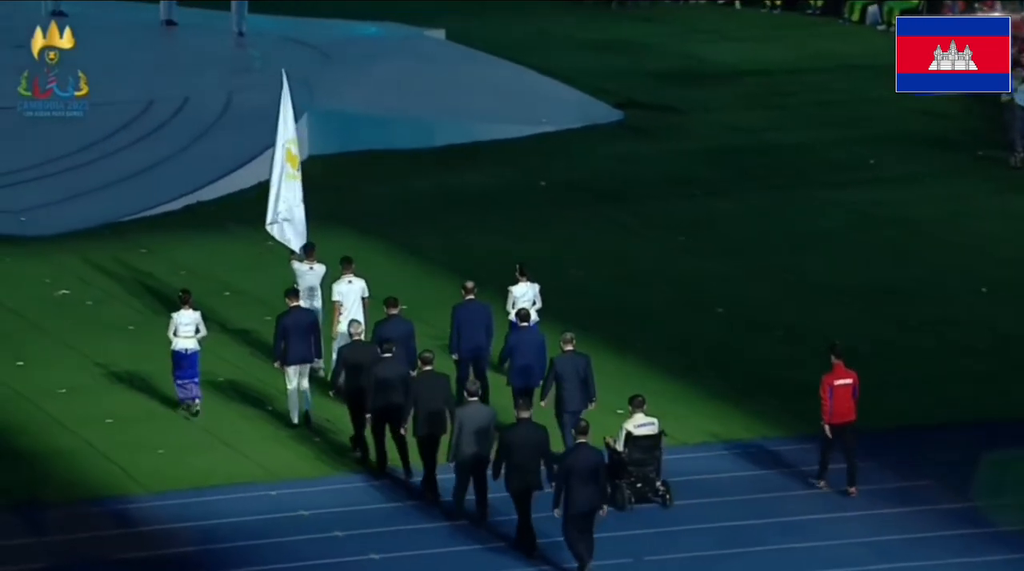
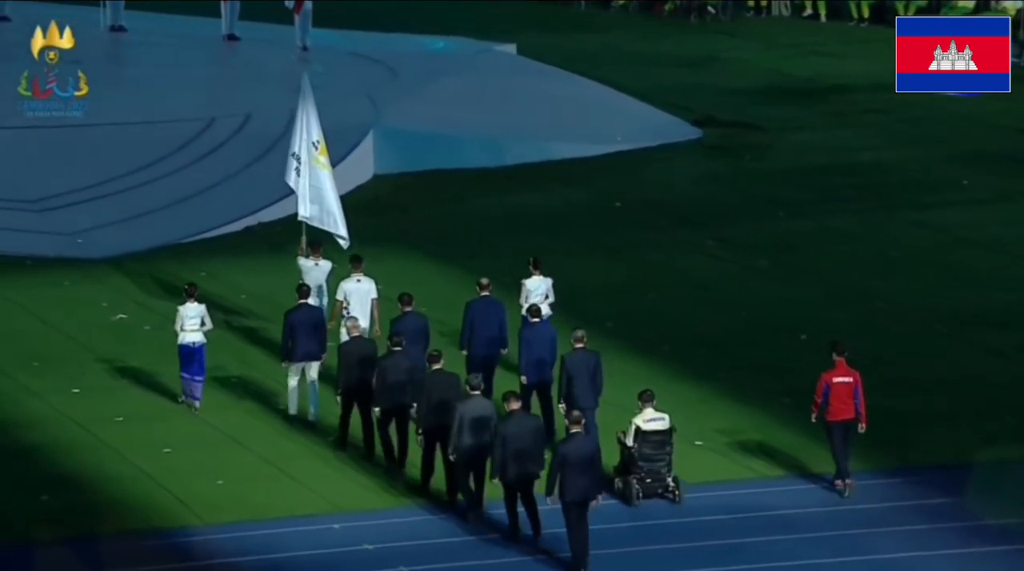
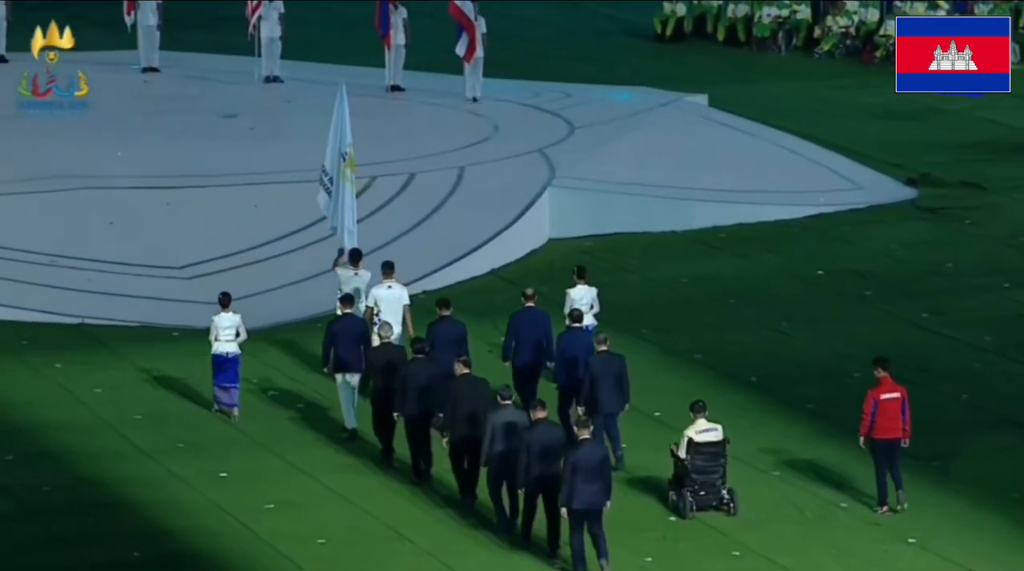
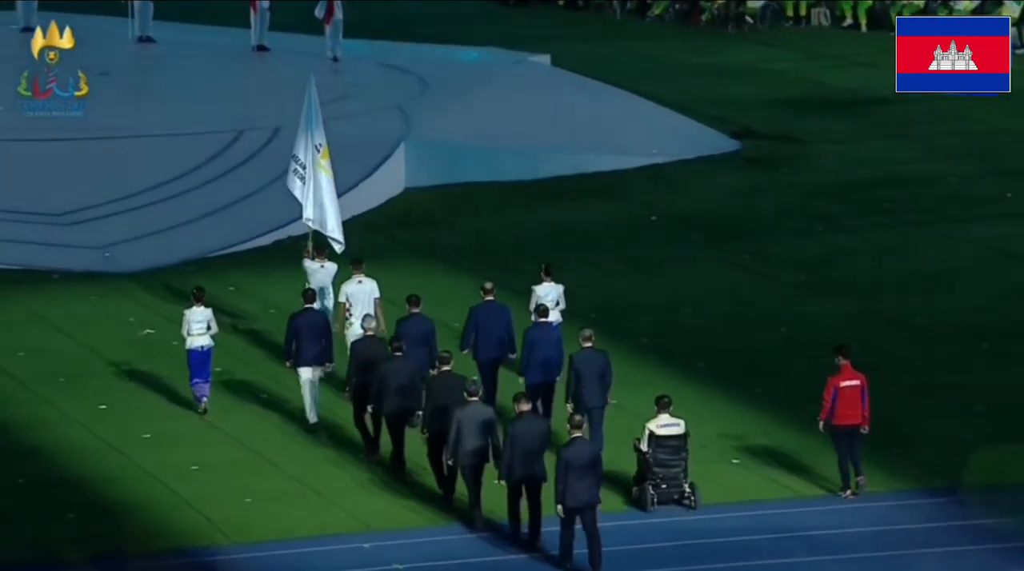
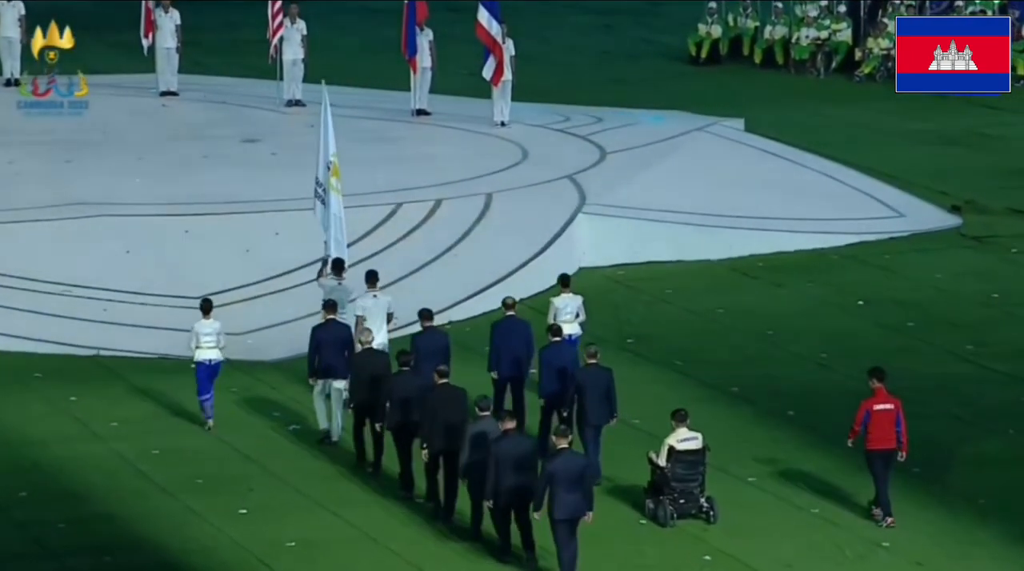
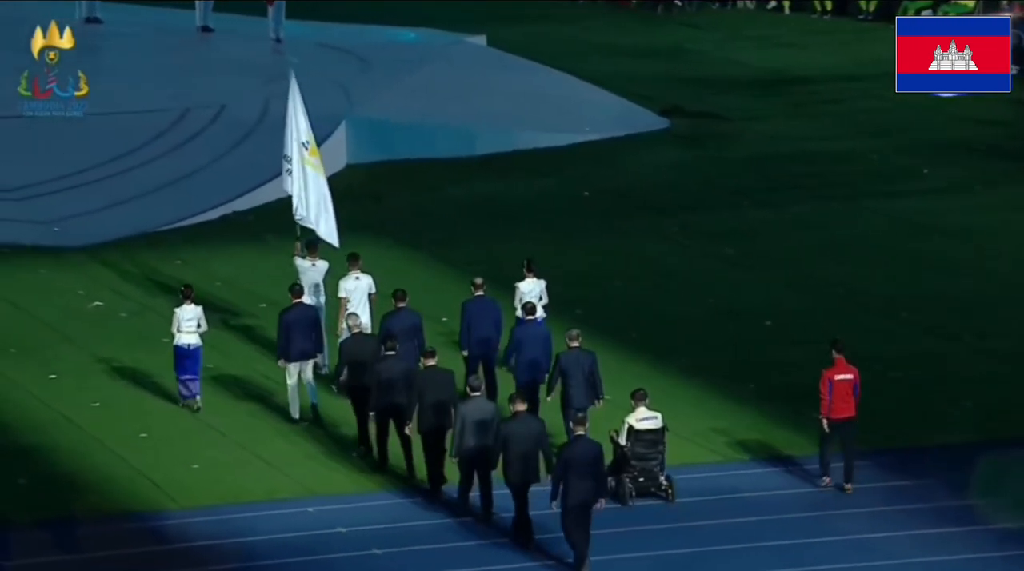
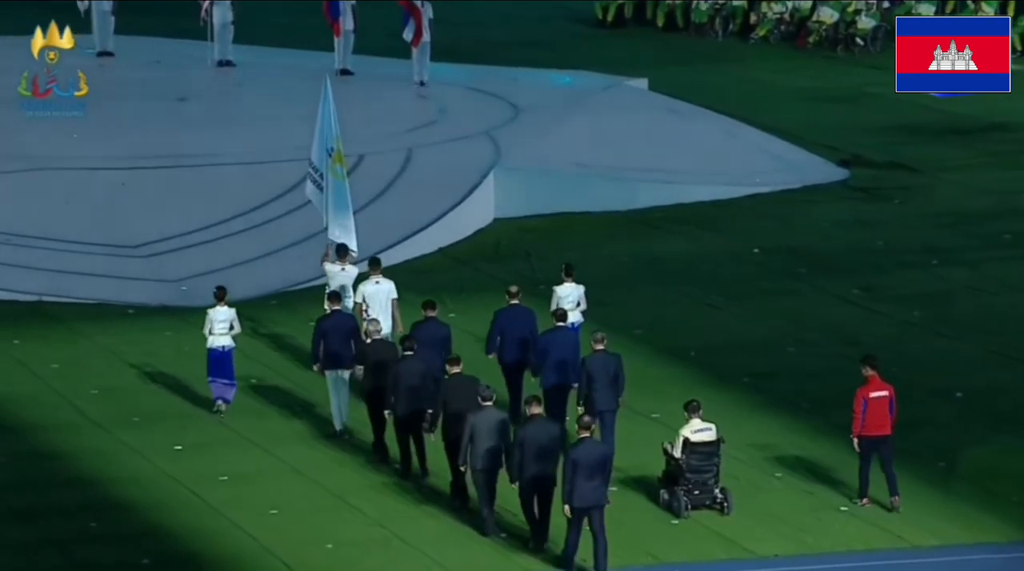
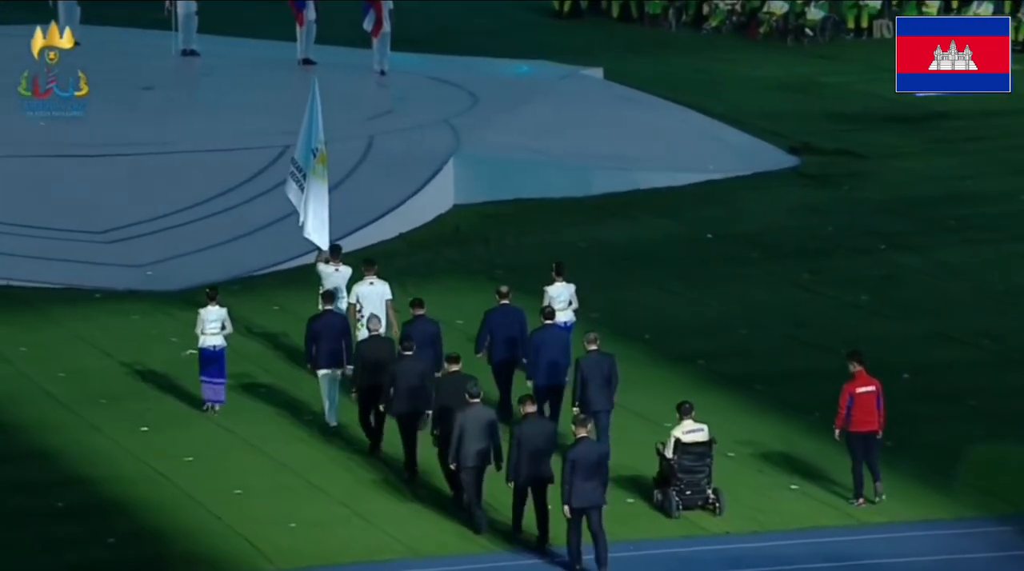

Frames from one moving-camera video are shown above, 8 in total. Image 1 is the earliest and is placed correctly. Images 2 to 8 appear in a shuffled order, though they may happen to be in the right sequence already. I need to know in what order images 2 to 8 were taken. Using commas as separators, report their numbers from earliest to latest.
6, 2, 4, 8, 7, 3, 5
